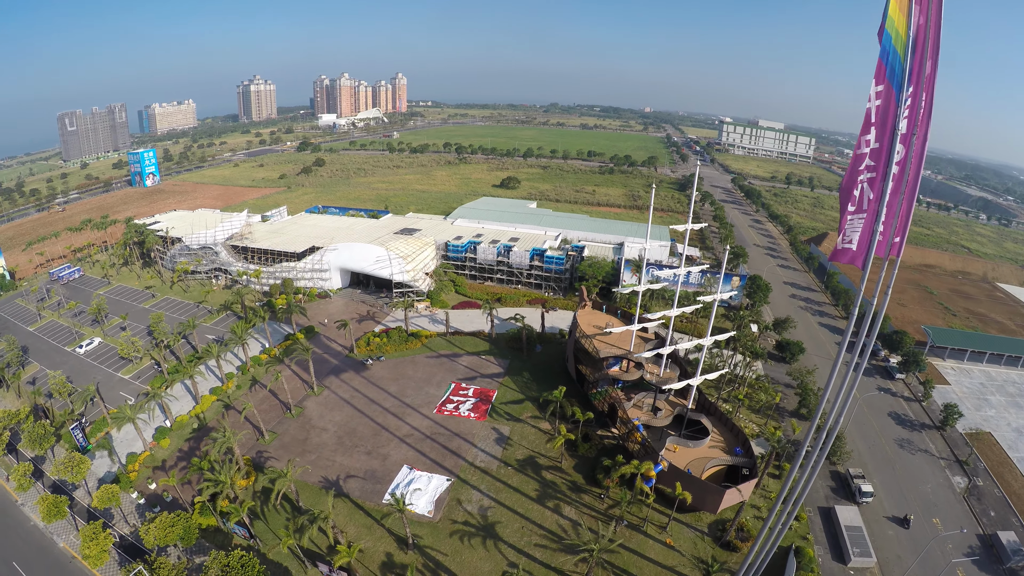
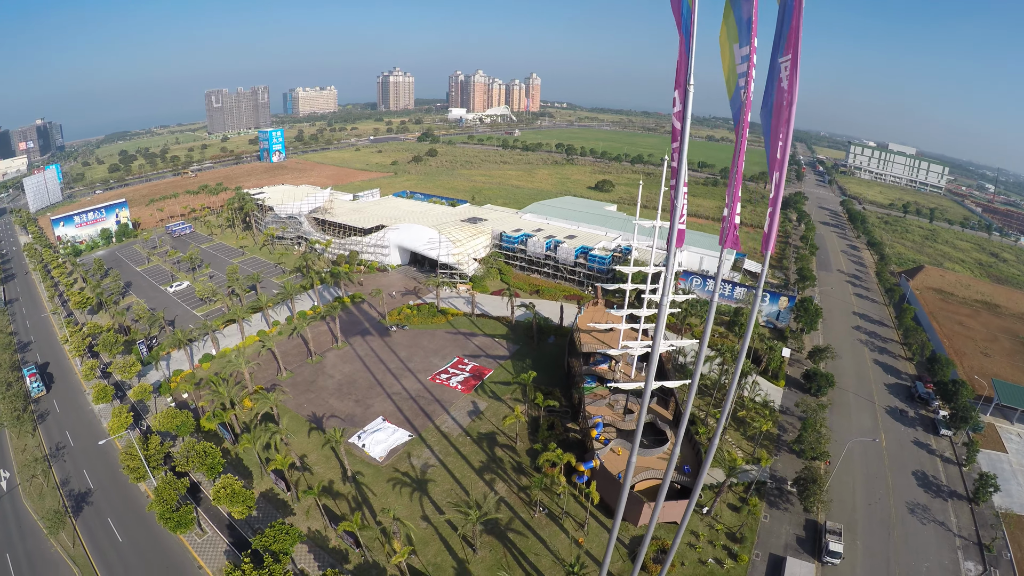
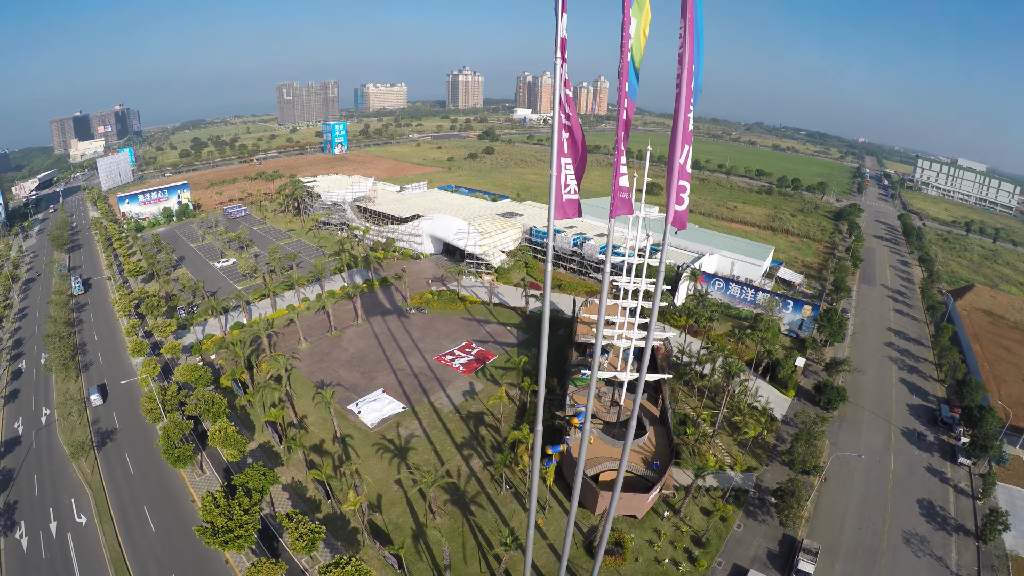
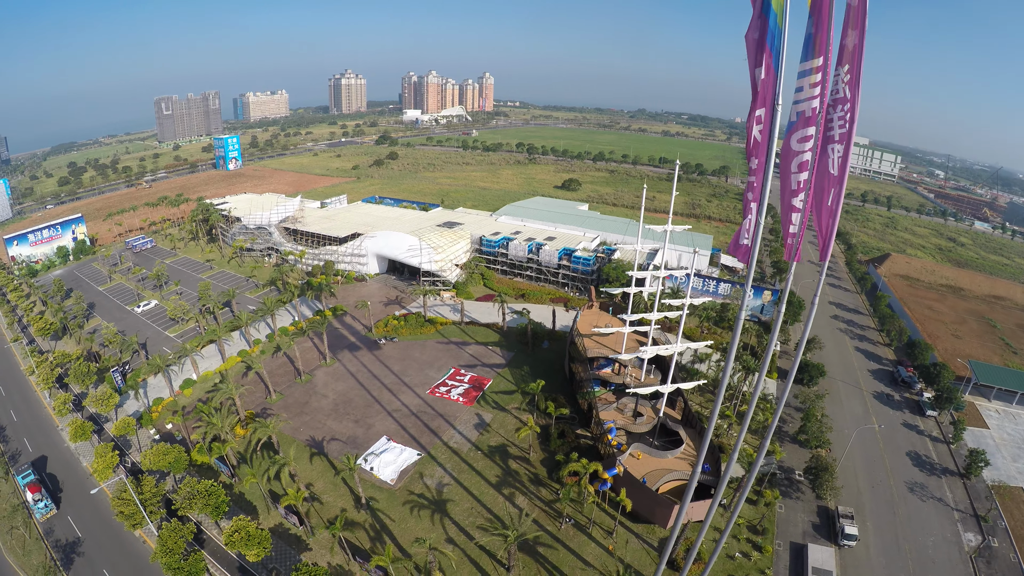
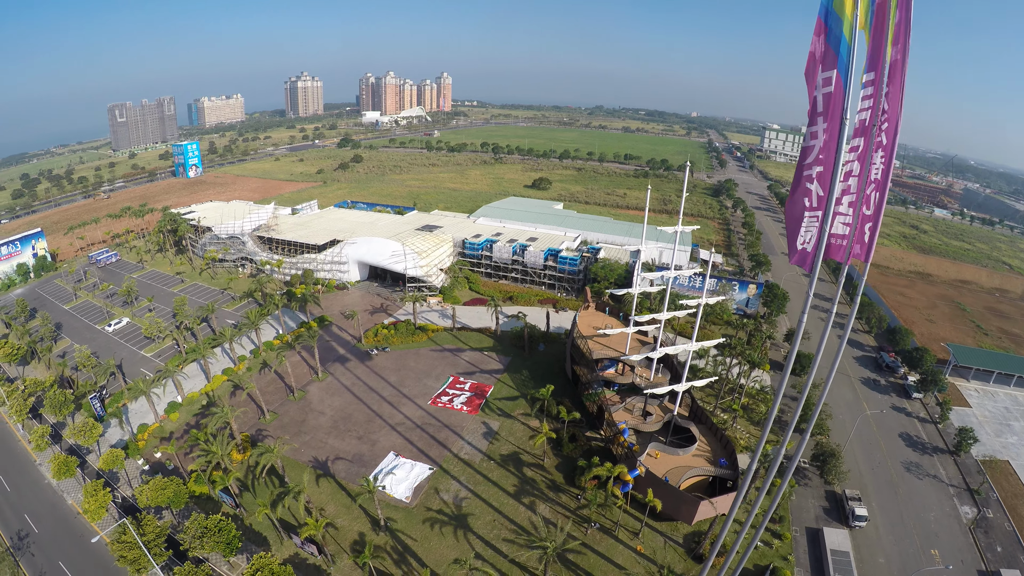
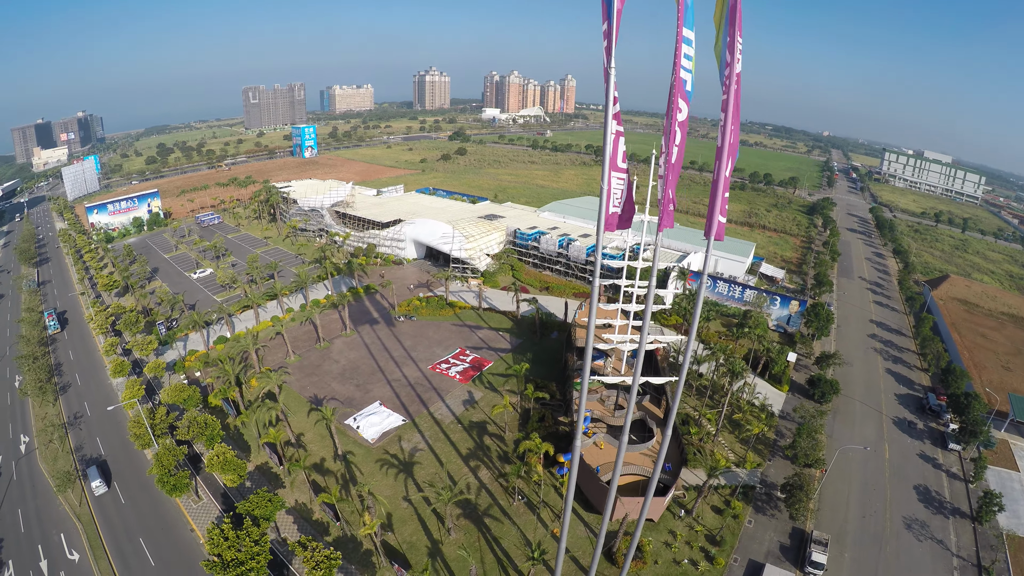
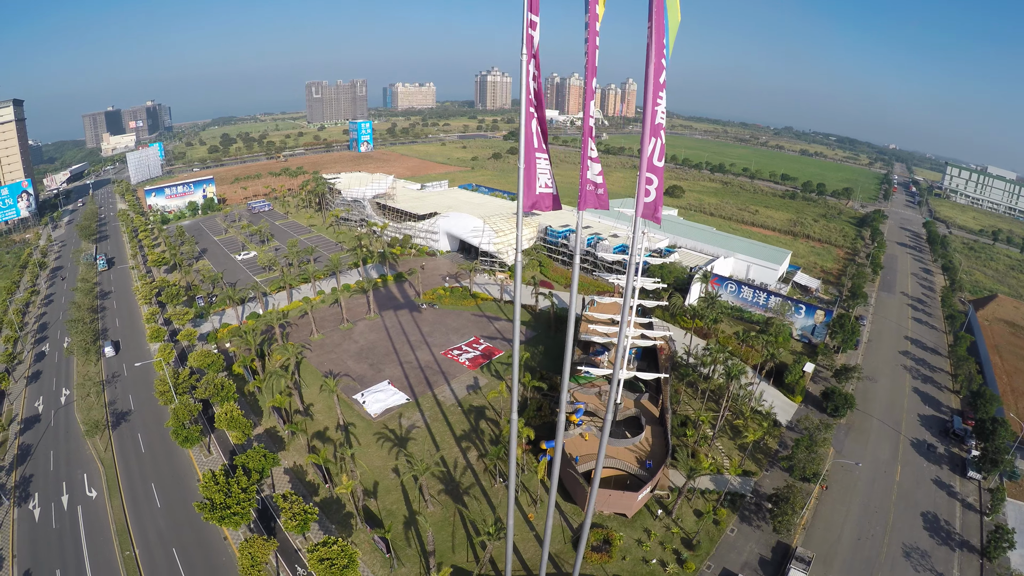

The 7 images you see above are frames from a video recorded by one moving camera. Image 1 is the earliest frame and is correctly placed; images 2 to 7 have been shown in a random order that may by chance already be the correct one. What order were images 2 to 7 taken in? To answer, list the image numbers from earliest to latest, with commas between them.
5, 4, 2, 6, 3, 7
